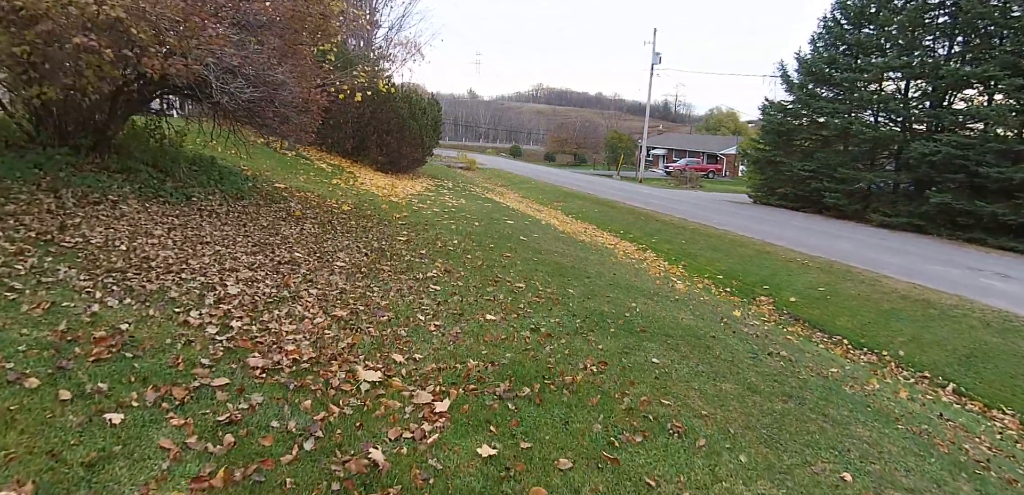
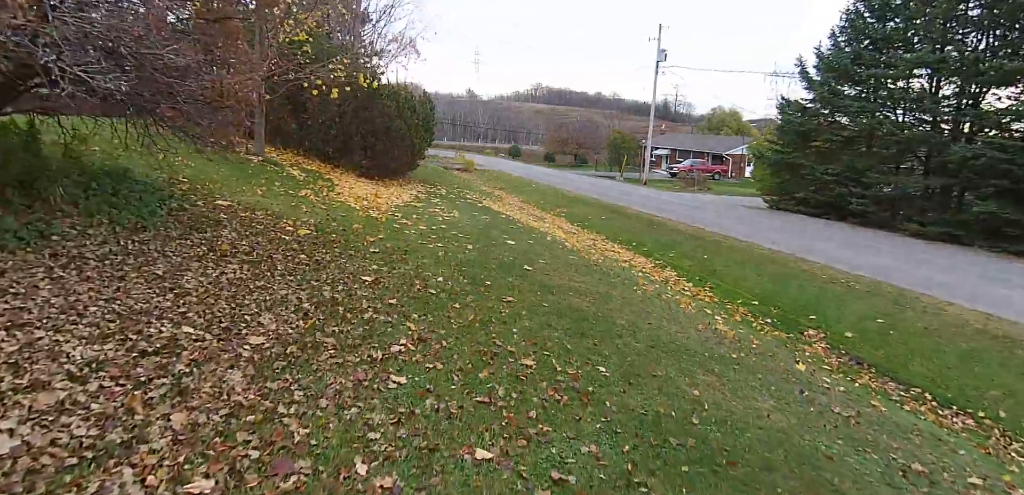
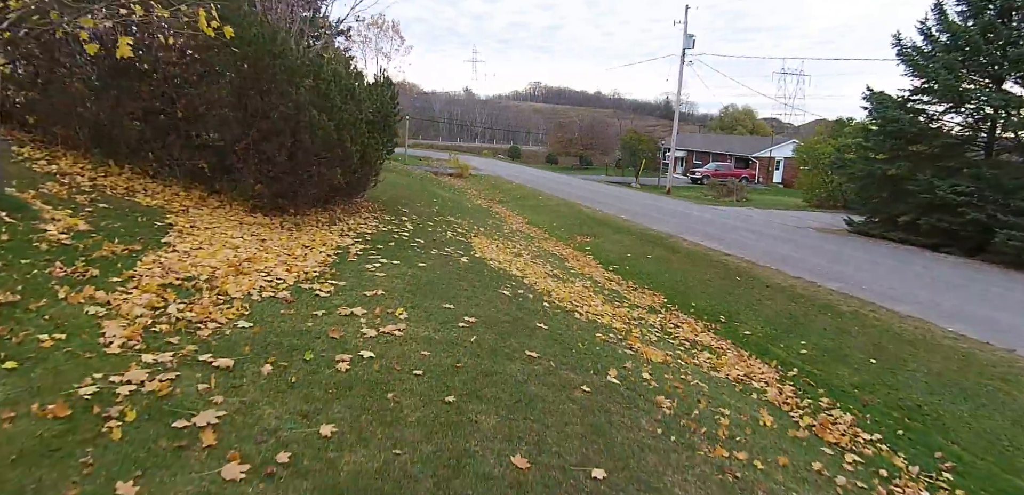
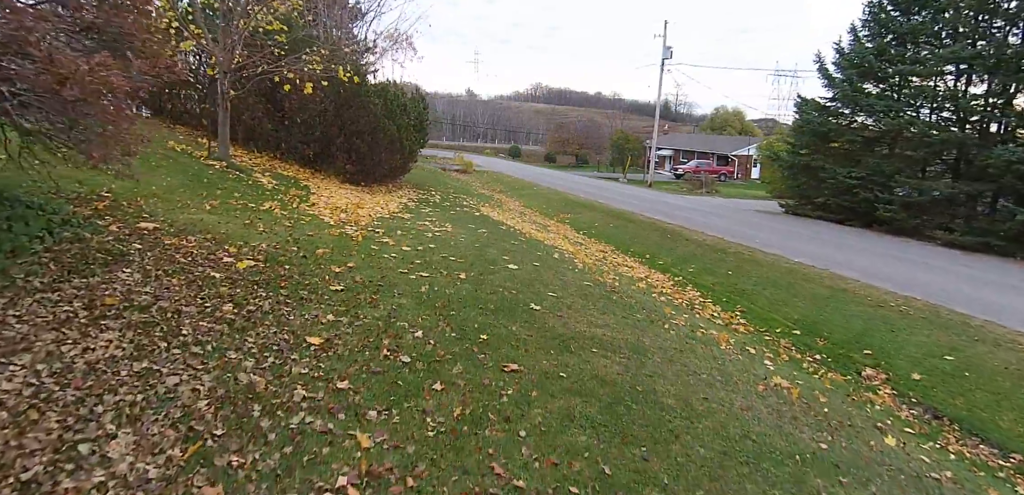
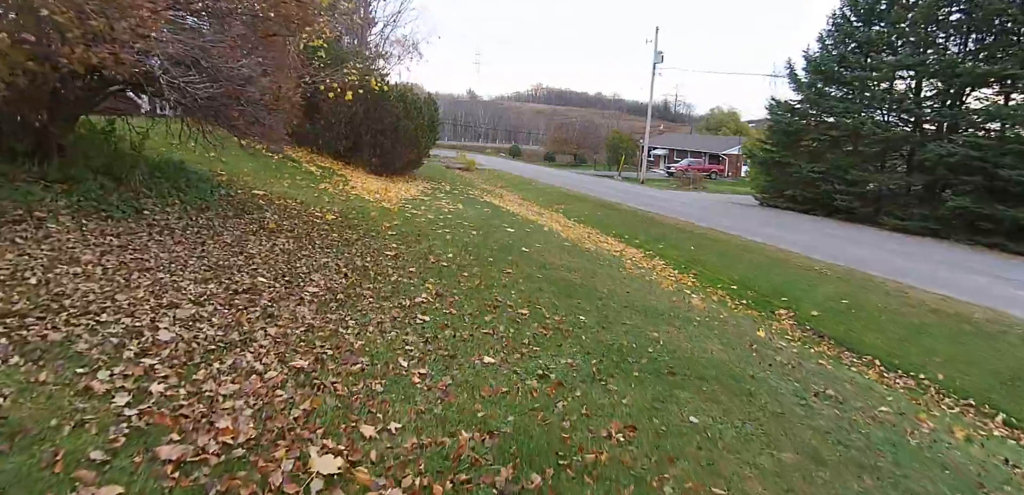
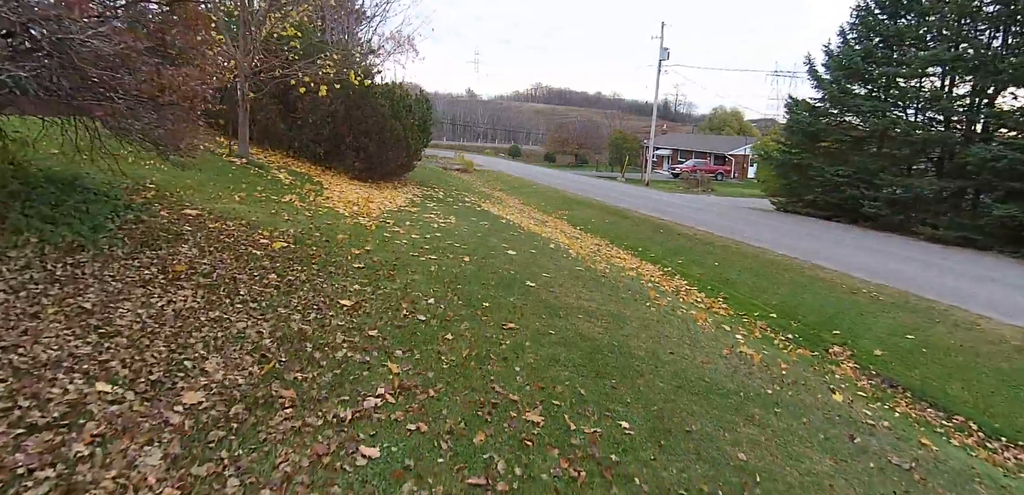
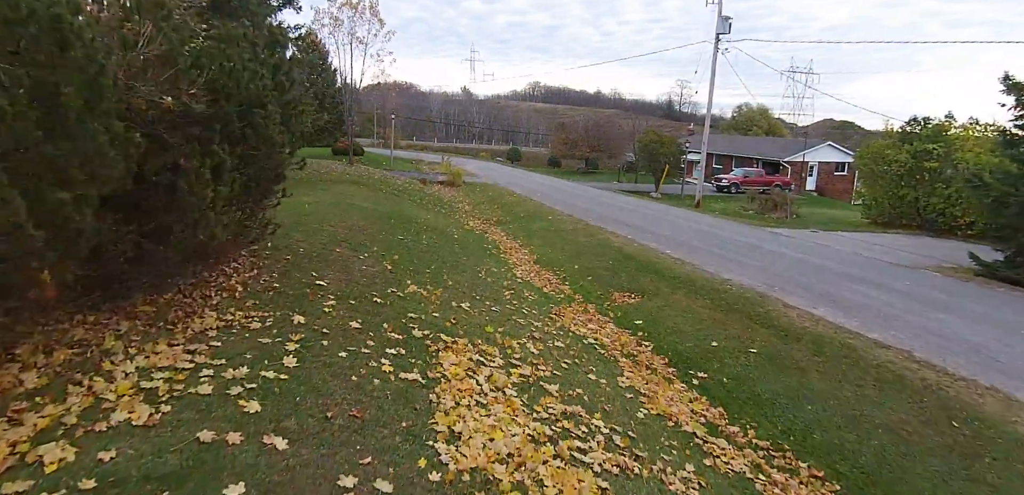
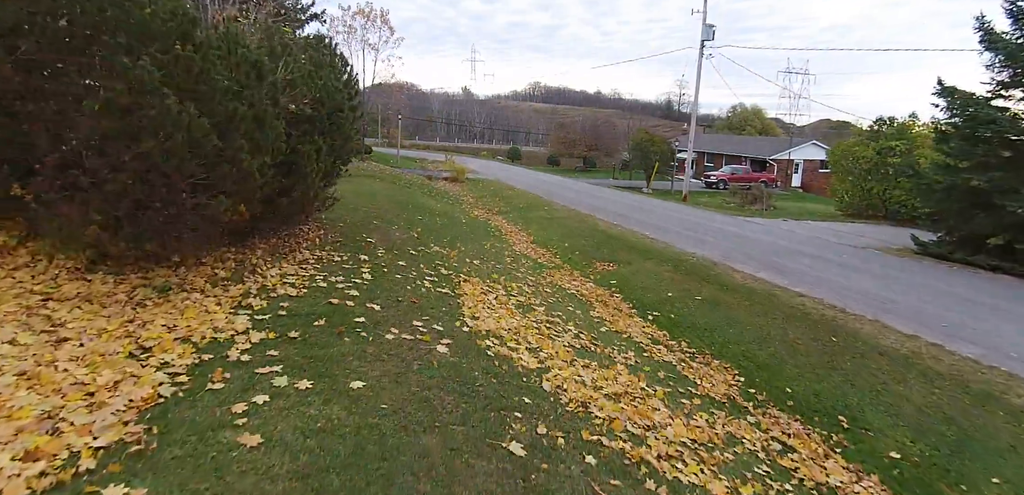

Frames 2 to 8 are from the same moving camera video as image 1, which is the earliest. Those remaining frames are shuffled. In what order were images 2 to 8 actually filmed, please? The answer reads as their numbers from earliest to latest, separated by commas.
5, 2, 6, 4, 3, 8, 7
